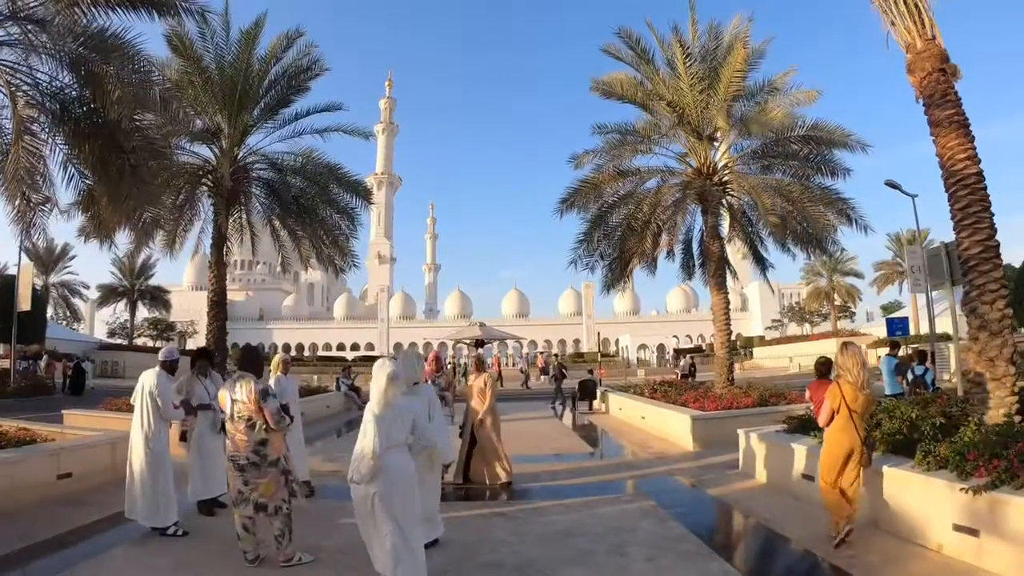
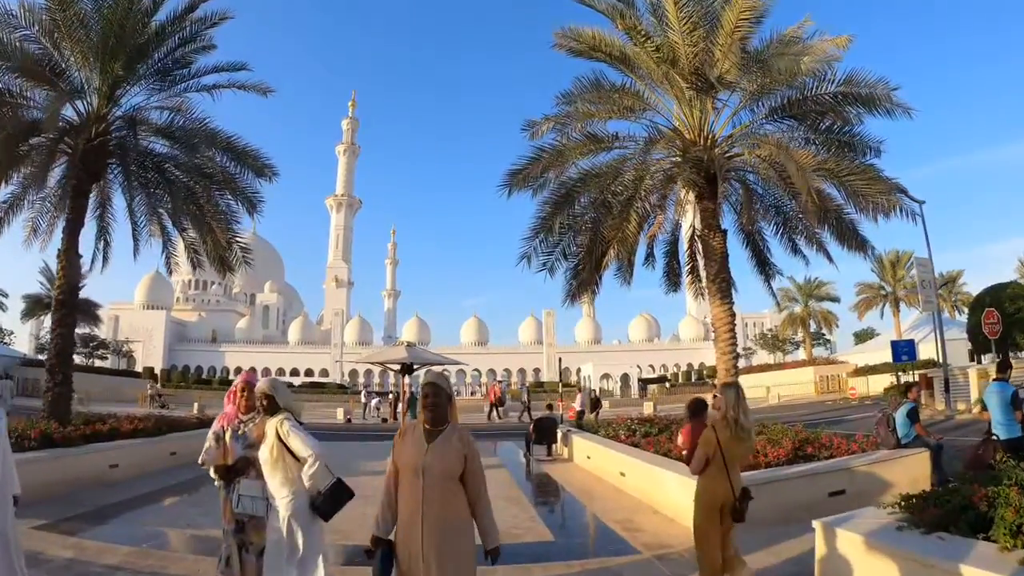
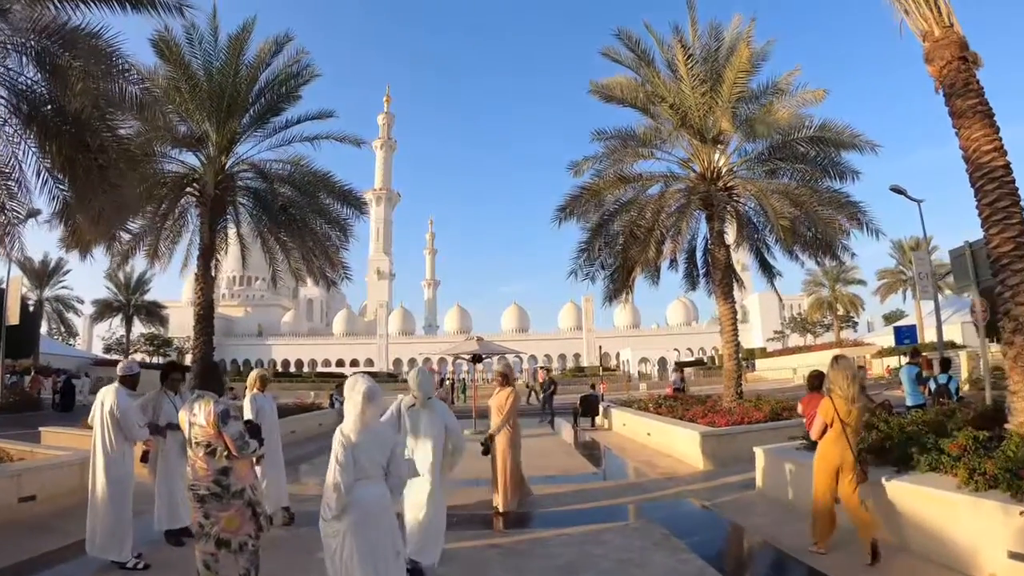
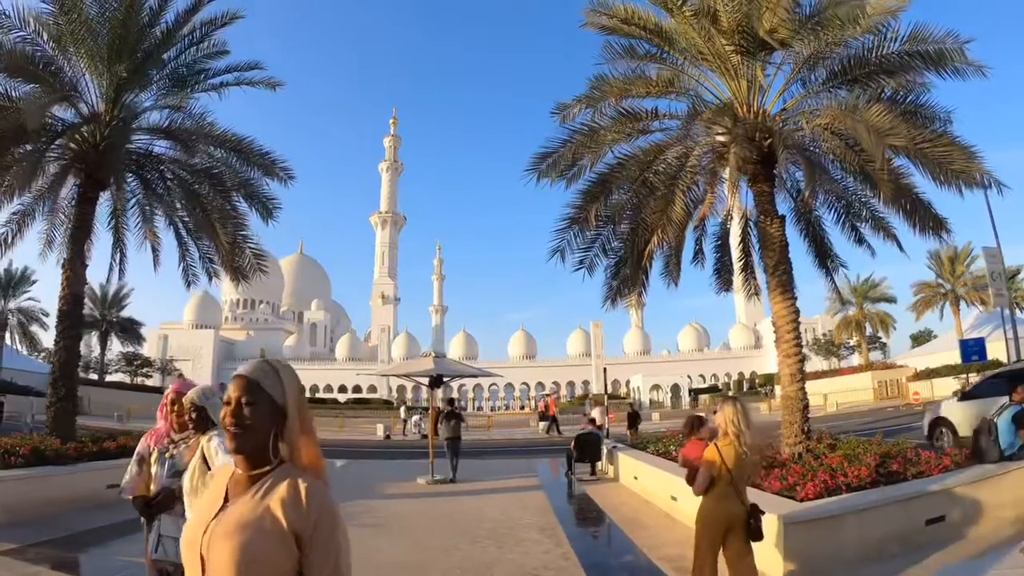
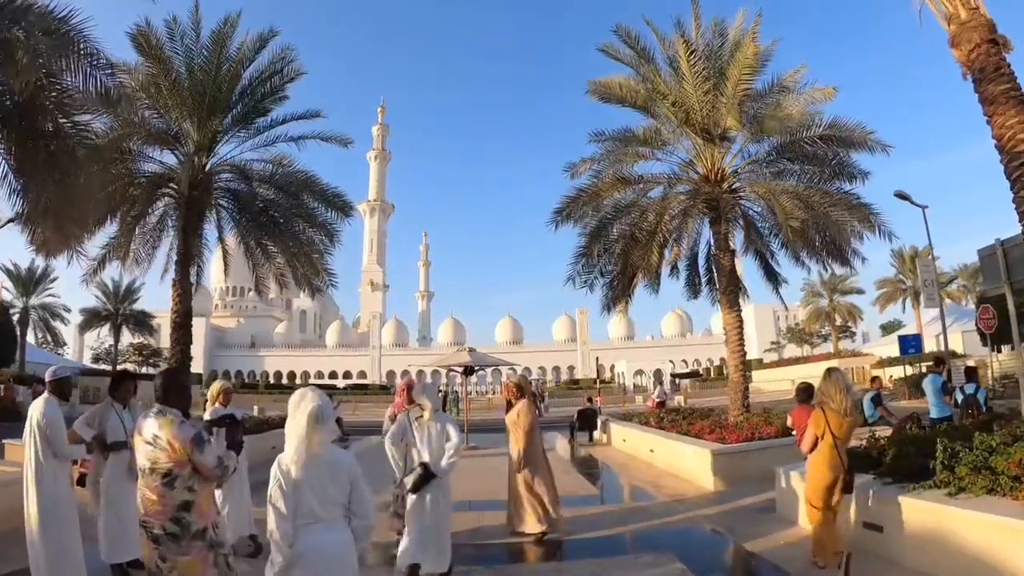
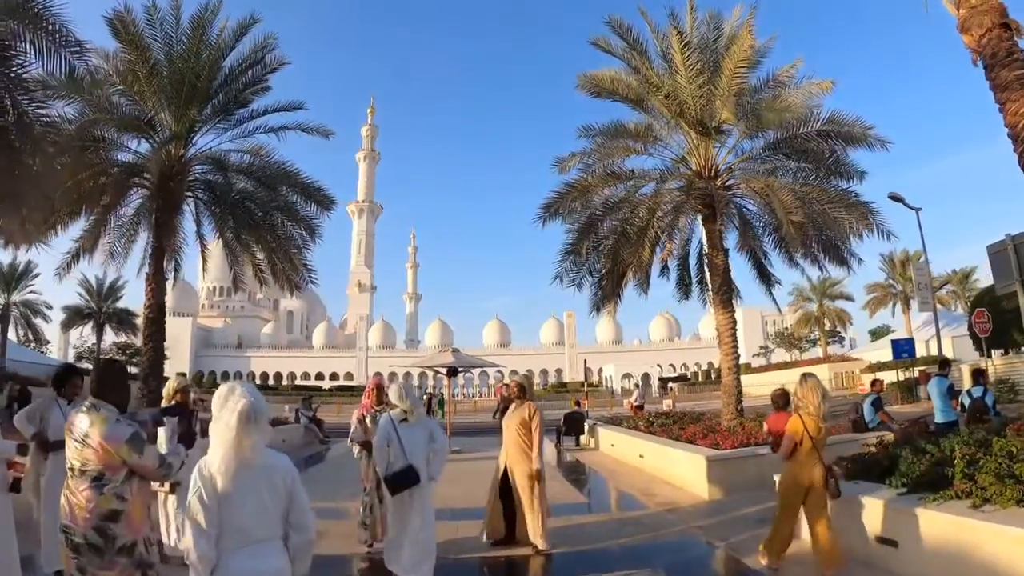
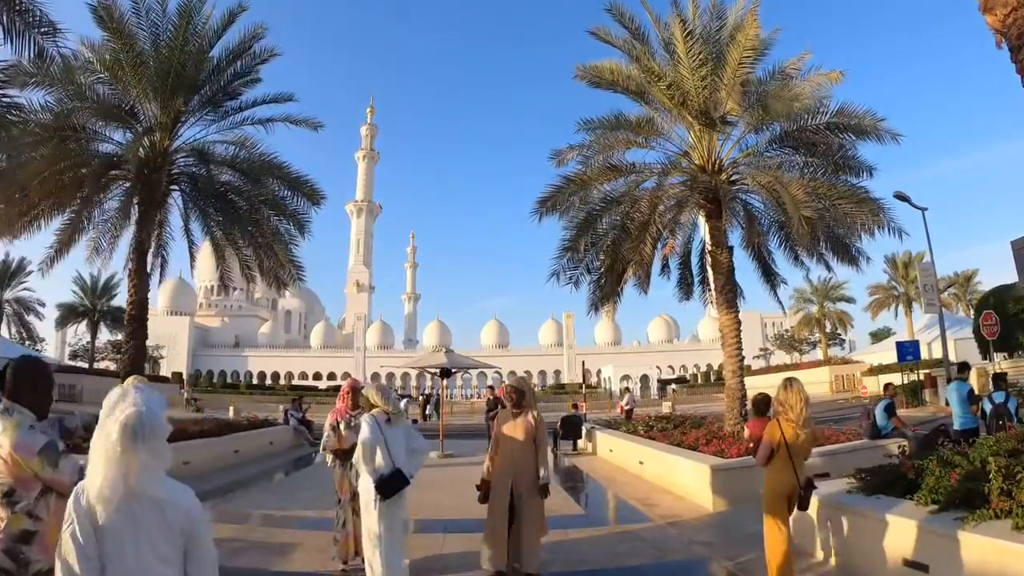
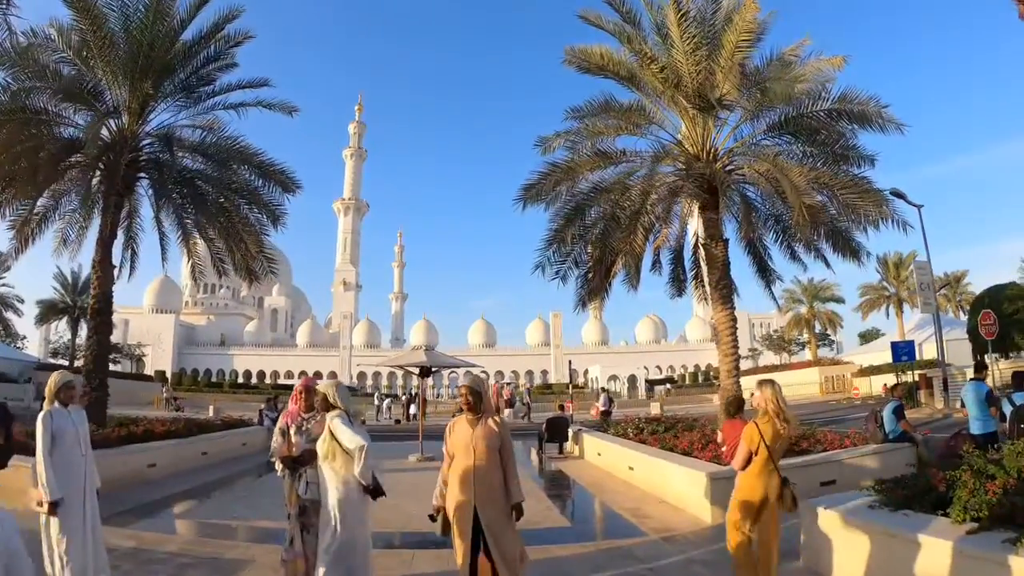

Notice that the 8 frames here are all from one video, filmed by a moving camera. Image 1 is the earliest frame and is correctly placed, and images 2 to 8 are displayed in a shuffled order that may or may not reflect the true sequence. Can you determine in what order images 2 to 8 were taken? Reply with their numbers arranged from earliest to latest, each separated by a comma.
3, 5, 6, 7, 8, 2, 4
